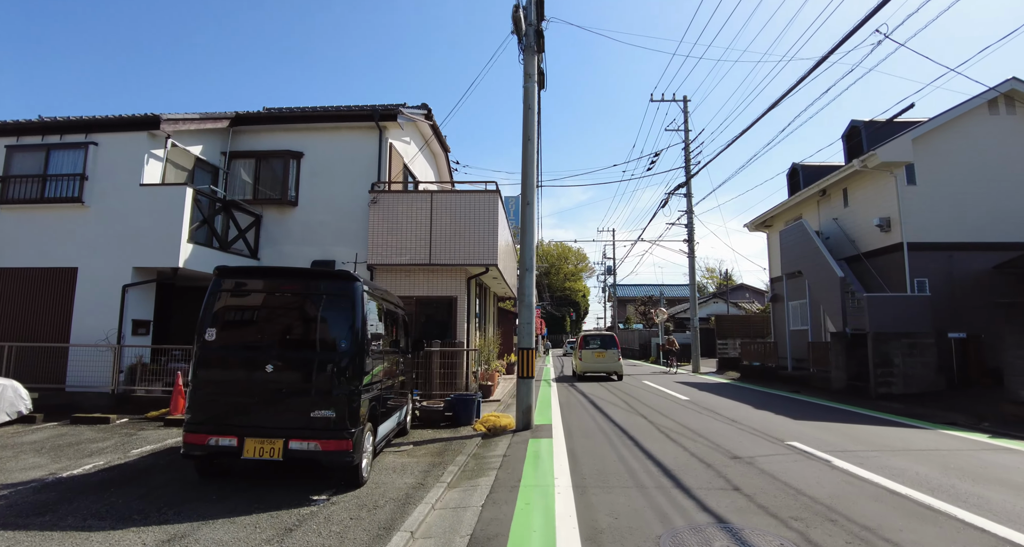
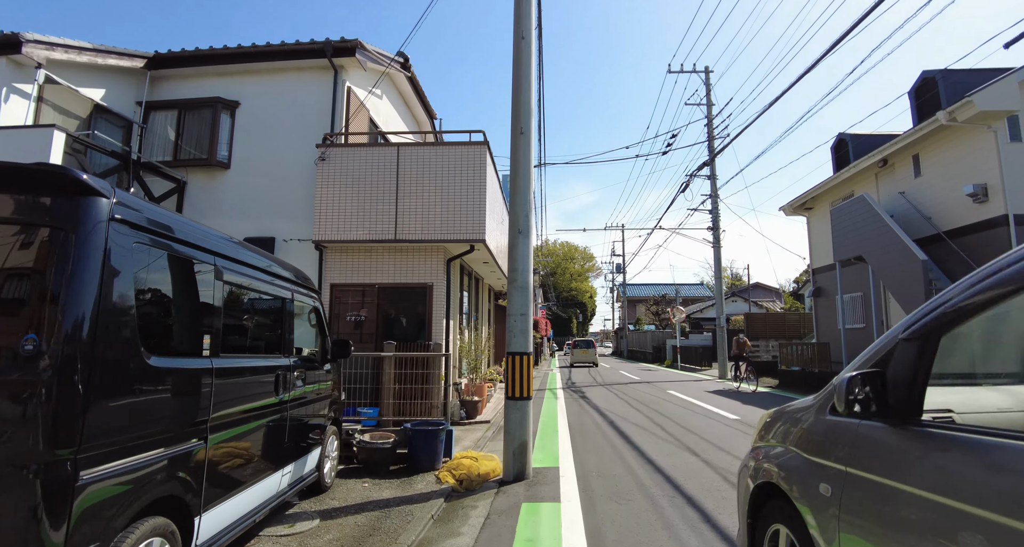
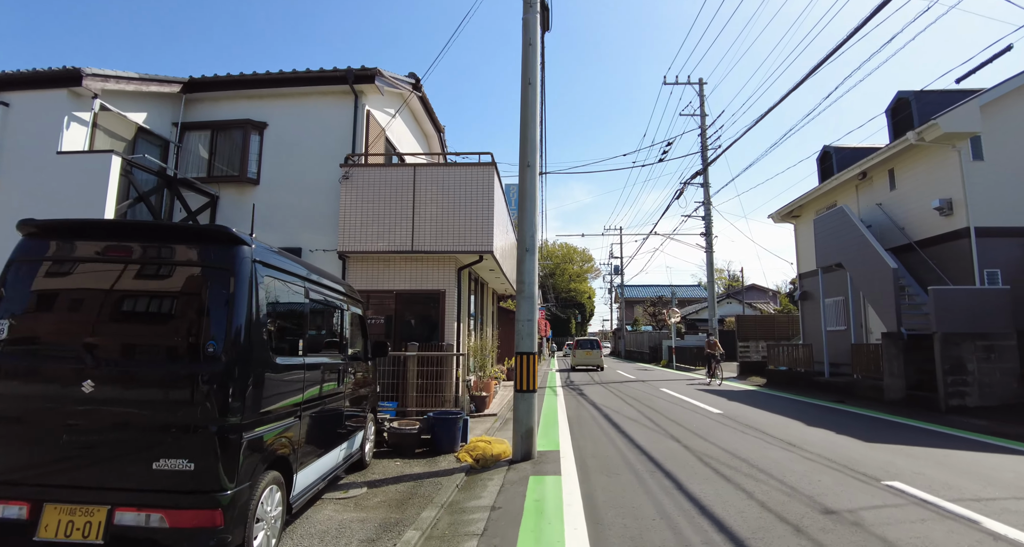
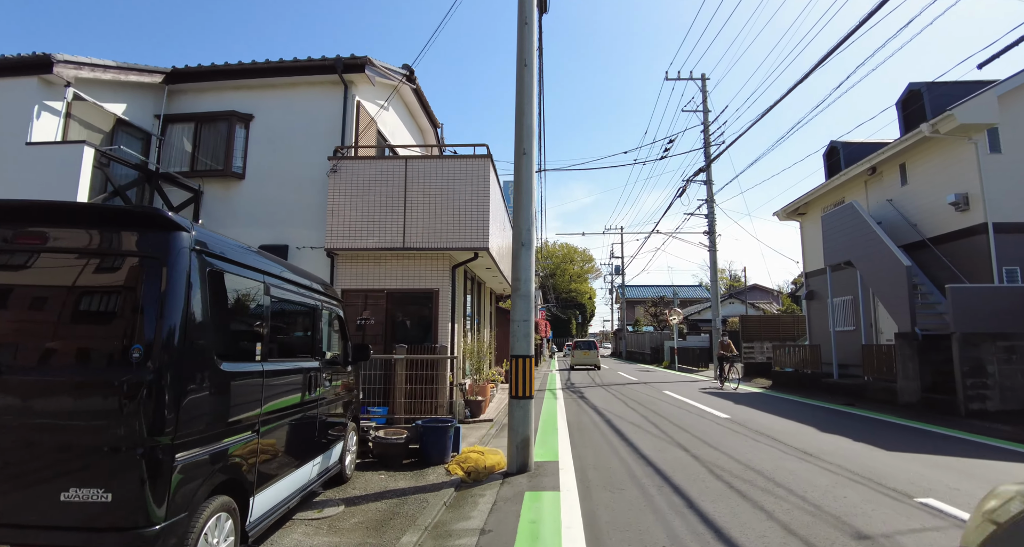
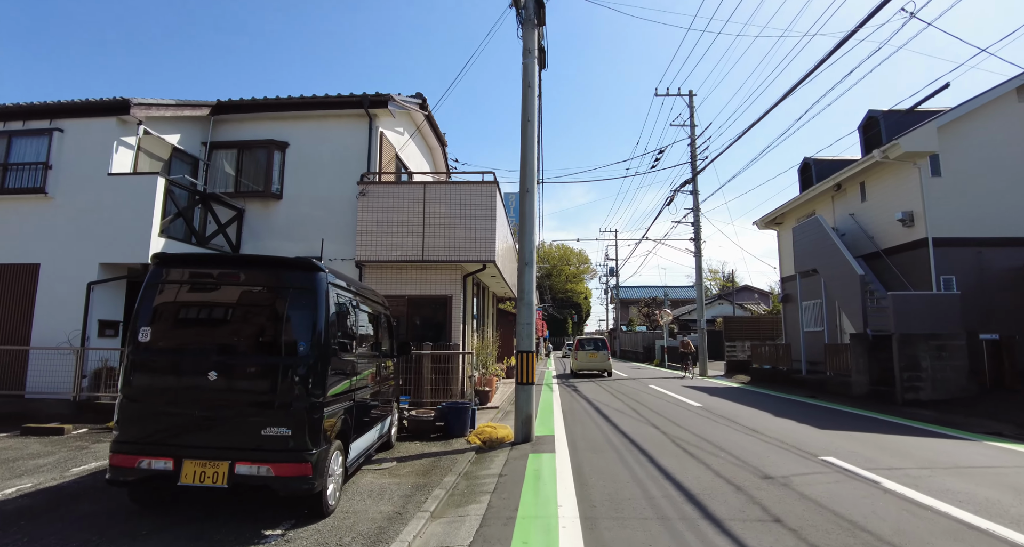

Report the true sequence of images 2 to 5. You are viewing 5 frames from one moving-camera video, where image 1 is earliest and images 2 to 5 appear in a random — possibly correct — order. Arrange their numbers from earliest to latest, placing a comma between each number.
5, 3, 4, 2
